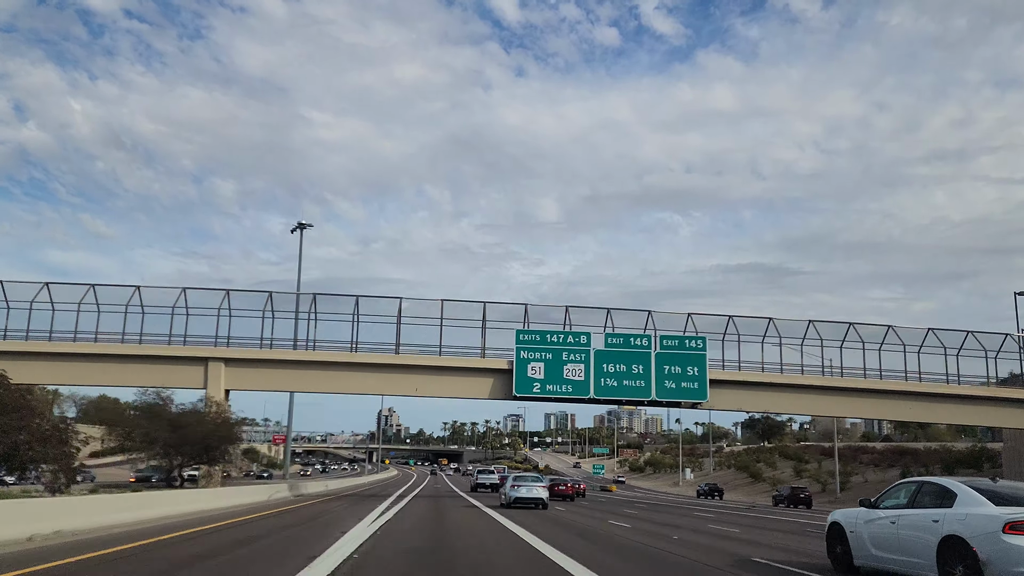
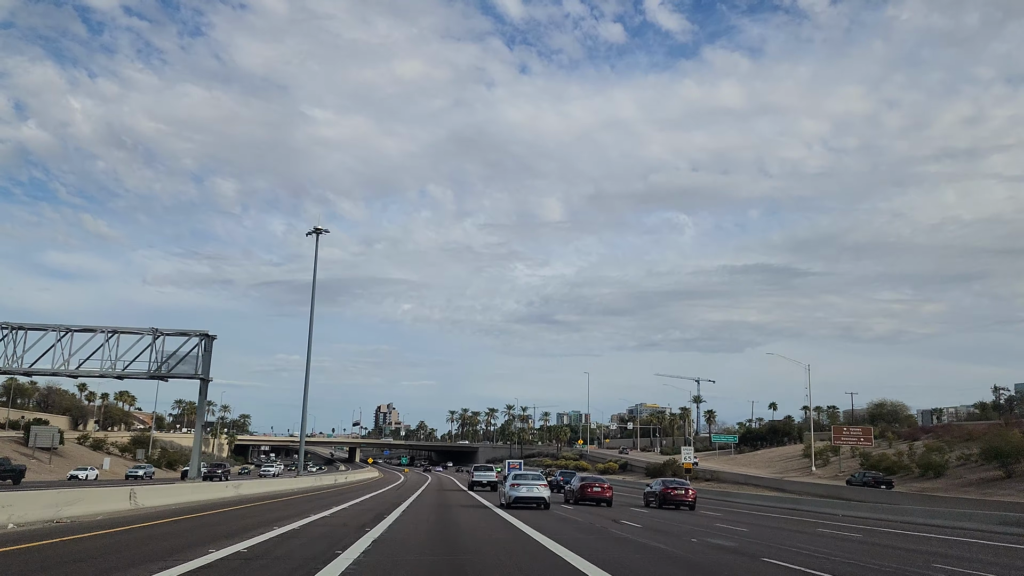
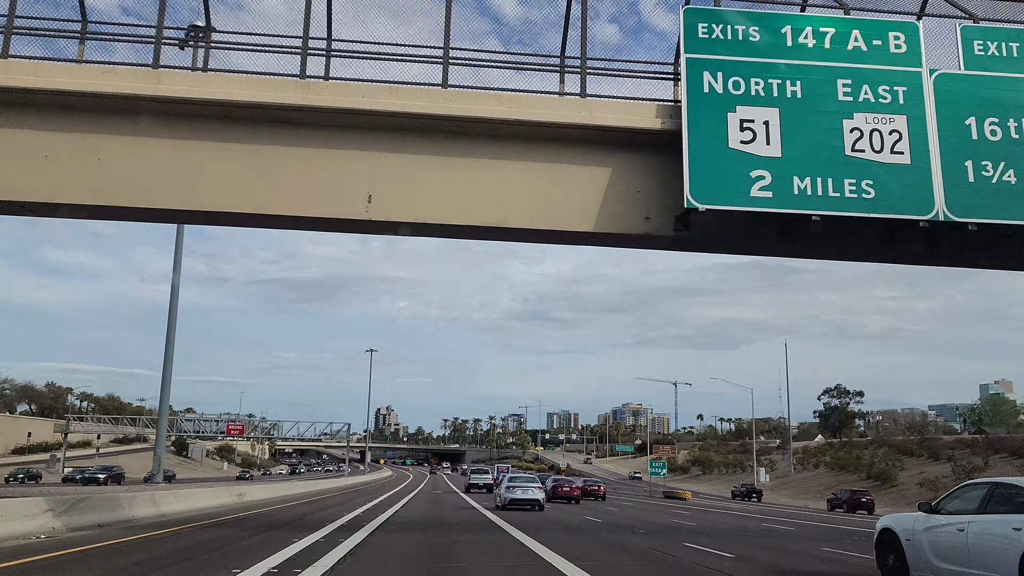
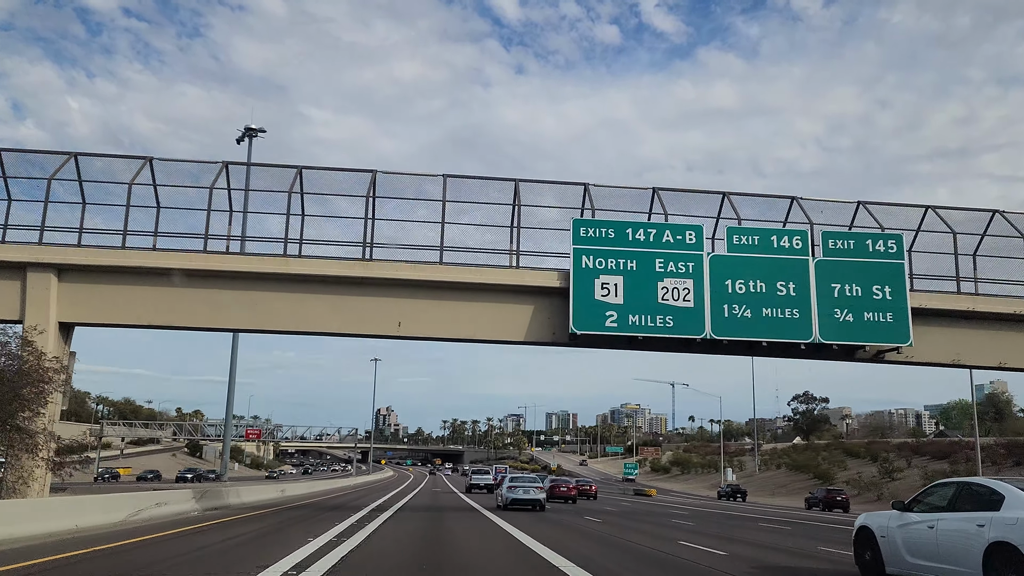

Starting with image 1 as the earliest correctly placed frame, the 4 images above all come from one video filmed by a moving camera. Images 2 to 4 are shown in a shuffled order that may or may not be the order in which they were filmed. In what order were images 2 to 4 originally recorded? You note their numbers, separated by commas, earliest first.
4, 3, 2
